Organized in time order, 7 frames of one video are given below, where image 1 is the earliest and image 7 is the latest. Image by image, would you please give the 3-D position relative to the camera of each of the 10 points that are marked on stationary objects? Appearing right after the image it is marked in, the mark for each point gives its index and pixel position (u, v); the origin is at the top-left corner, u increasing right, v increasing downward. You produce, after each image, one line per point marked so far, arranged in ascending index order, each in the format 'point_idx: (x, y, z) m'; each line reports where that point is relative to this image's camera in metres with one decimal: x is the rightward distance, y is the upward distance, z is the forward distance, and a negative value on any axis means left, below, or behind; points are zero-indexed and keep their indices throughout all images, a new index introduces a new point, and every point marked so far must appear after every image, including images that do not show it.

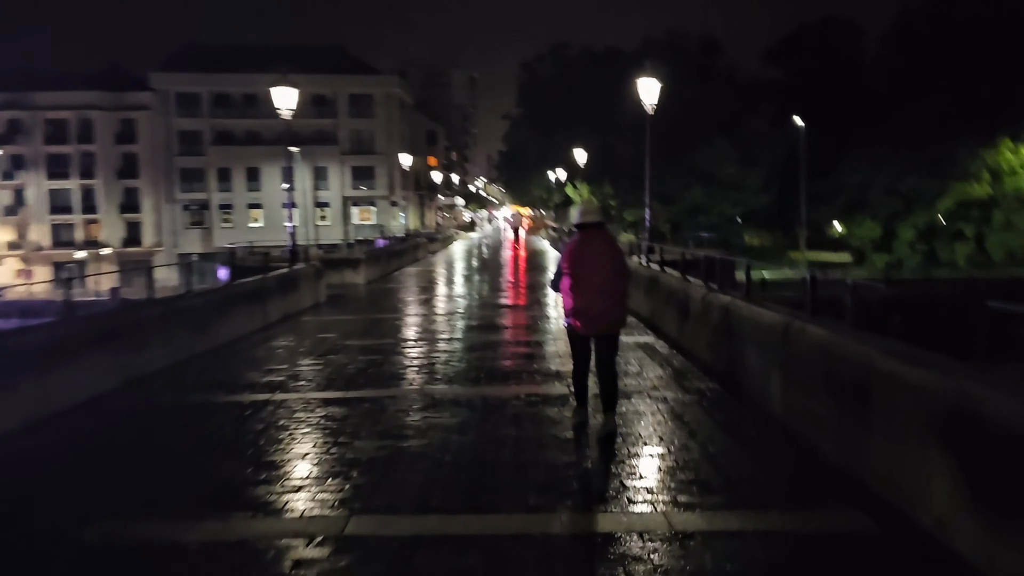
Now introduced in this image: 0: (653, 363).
0: (+1.7, -0.9, +10.4) m
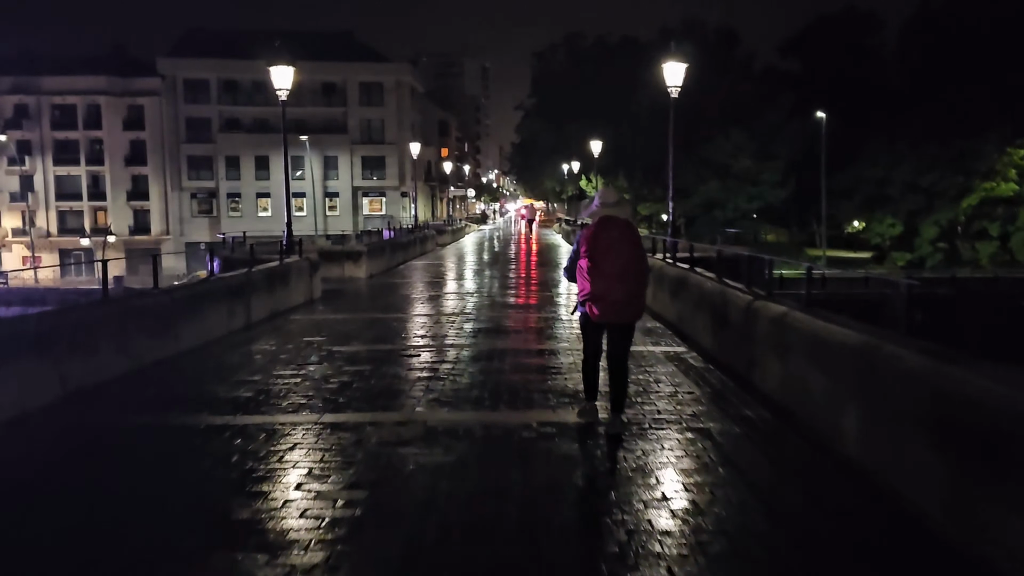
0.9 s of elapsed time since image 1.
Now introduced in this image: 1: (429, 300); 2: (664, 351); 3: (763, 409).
0: (+1.8, -1.0, +8.9) m
1: (-1.7, -0.3, +17.4) m
2: (+1.9, -0.8, +10.8) m
3: (+2.3, -1.1, +7.6) m
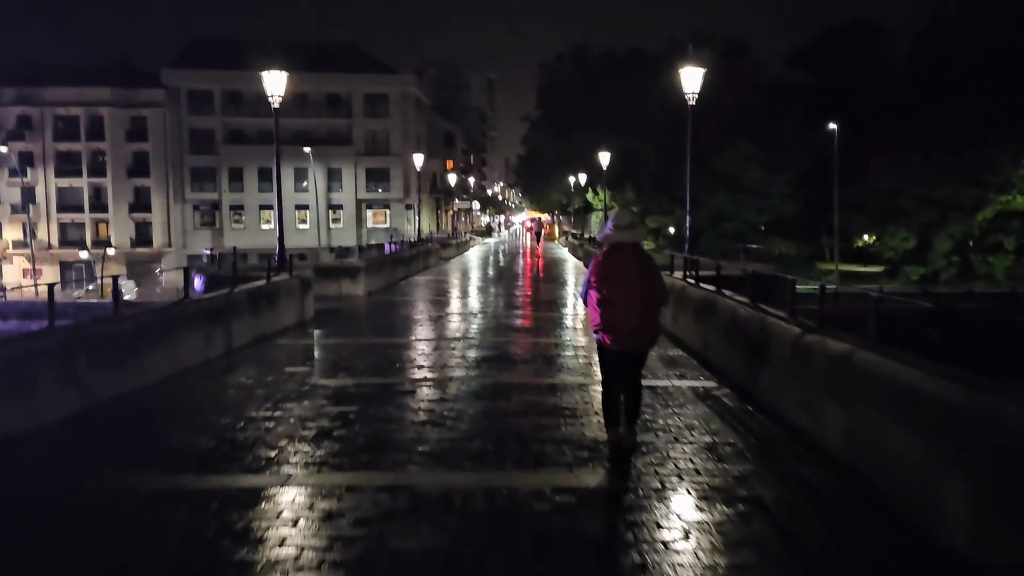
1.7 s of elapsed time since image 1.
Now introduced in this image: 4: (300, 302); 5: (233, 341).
0: (+1.9, -1.3, +7.6) m
1: (-1.6, -0.6, +16.2) m
2: (+2.0, -1.1, +9.5) m
3: (+2.4, -1.4, +6.3) m
4: (-4.0, -0.3, +15.8) m
5: (-4.1, -0.8, +12.3) m
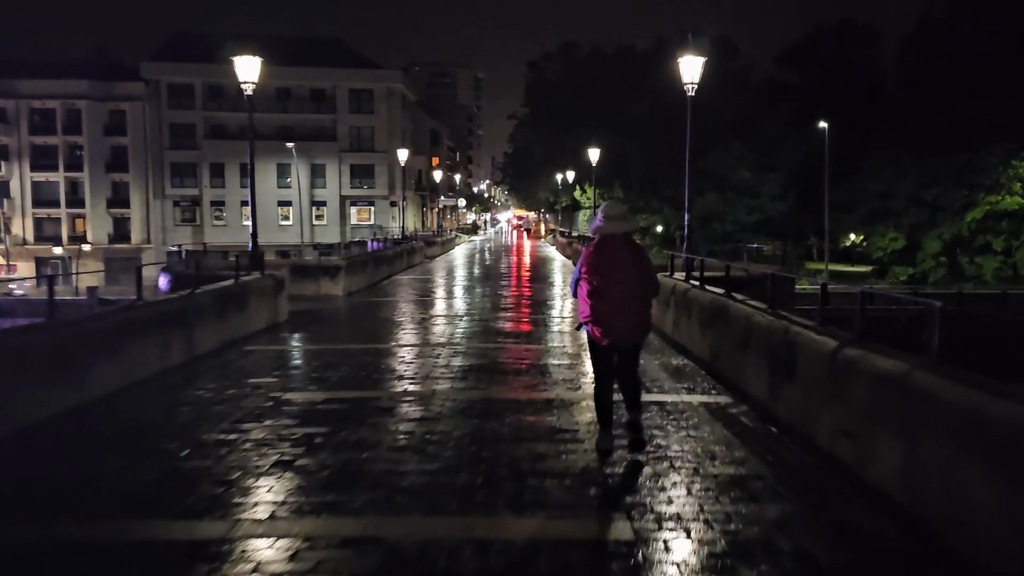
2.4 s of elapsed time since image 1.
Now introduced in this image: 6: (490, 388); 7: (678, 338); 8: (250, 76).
0: (+1.9, -1.3, +6.6) m
1: (-1.8, -0.7, +15.1) m
2: (+1.9, -1.2, +8.5) m
3: (+2.3, -1.4, +5.4) m
4: (-4.2, -0.3, +14.7) m
5: (-4.2, -0.8, +11.2) m
6: (-0.3, -1.1, +9.0) m
7: (+2.5, -0.7, +12.4) m
8: (-5.4, +4.4, +17.3) m
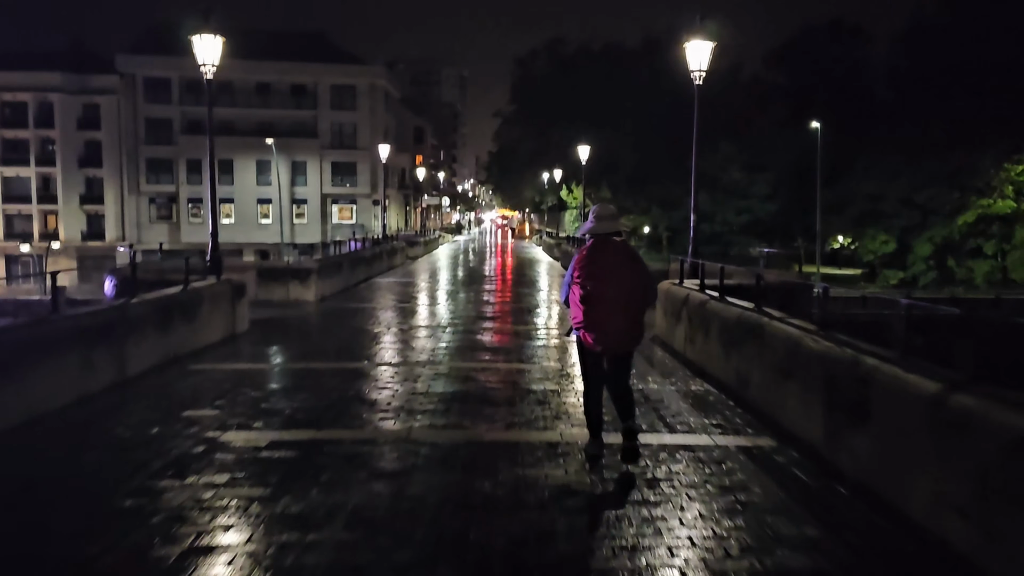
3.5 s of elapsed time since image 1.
0: (+1.8, -1.4, +5.0) m
1: (-2.0, -0.8, +13.4) m
2: (+1.9, -1.3, +6.9) m
3: (+2.3, -1.6, +3.8) m
4: (-4.4, -0.4, +12.9) m
5: (-4.3, -0.9, +9.5) m
6: (-0.3, -1.2, +7.4) m
7: (+2.3, -0.9, +10.8) m
8: (-5.6, +4.3, +15.6) m
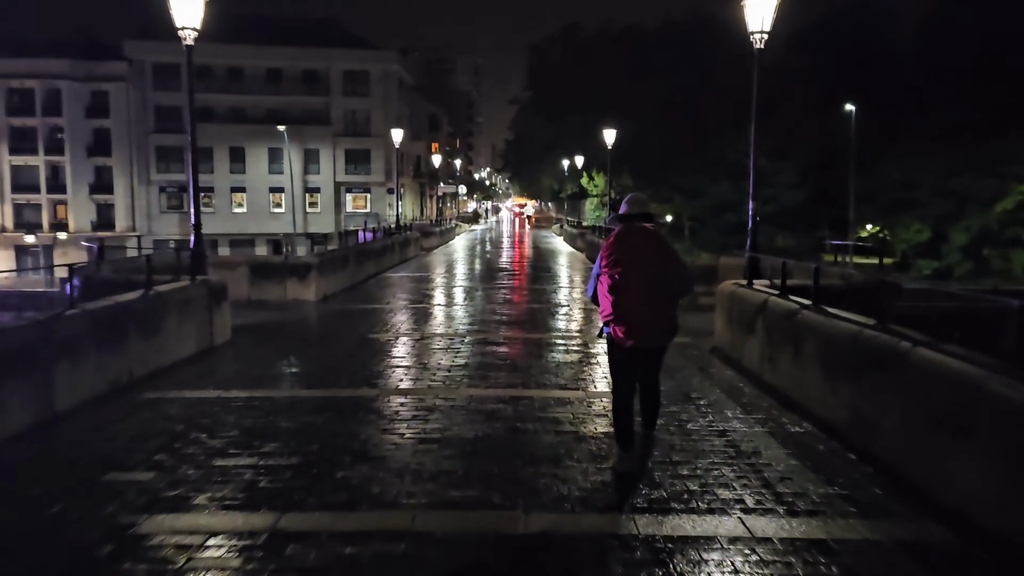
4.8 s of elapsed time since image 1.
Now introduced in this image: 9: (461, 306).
0: (+2.1, -1.6, +2.8) m
1: (-1.6, -0.8, +11.3) m
2: (+2.2, -1.4, +4.7) m
3: (+2.6, -1.7, +1.6) m
4: (-3.9, -0.4, +10.8) m
5: (-4.0, -1.0, +7.4) m
6: (0.0, -1.3, +5.2) m
7: (+2.7, -0.9, +8.6) m
8: (-5.1, +4.3, +13.4) m
9: (-1.0, -0.4, +16.7) m
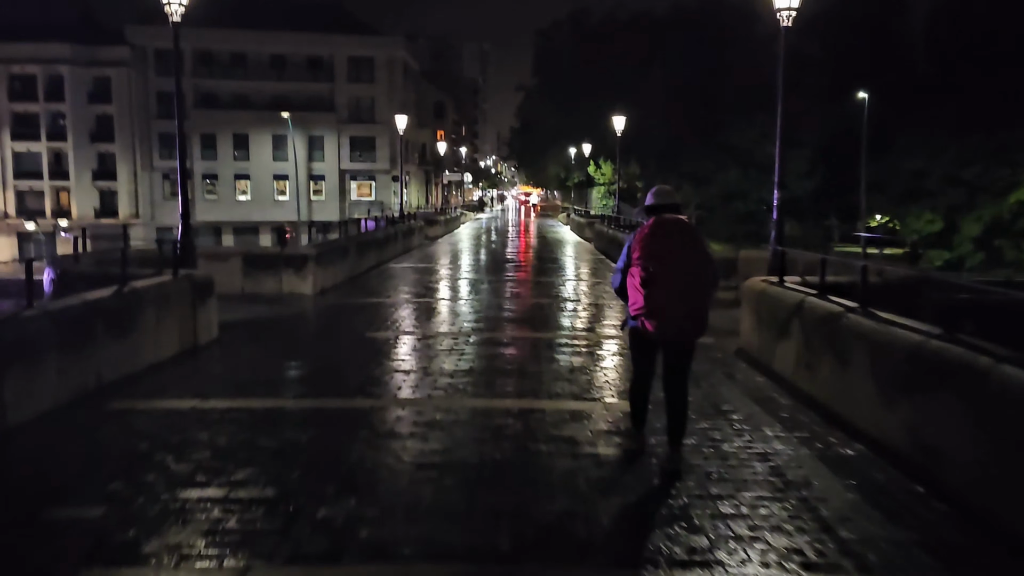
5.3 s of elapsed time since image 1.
0: (+2.1, -1.7, +2.0) m
1: (-1.4, -0.8, +10.4) m
2: (+2.2, -1.5, +3.9) m
3: (+2.6, -1.8, +0.7) m
4: (-3.8, -0.3, +10.0) m
5: (-3.9, -1.0, +6.6) m
6: (+0.1, -1.4, +4.4) m
7: (+2.8, -0.9, +7.7) m
8: (-5.0, +4.4, +12.6) m
9: (-0.9, -0.2, +15.9) m
